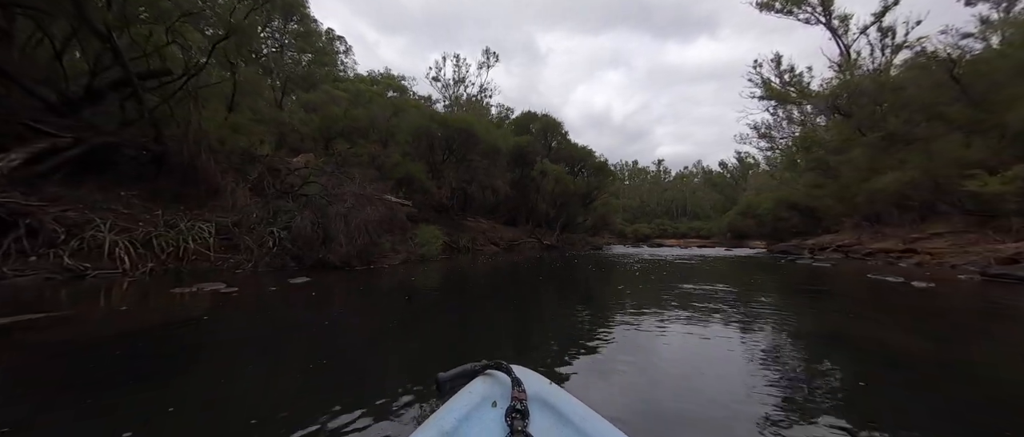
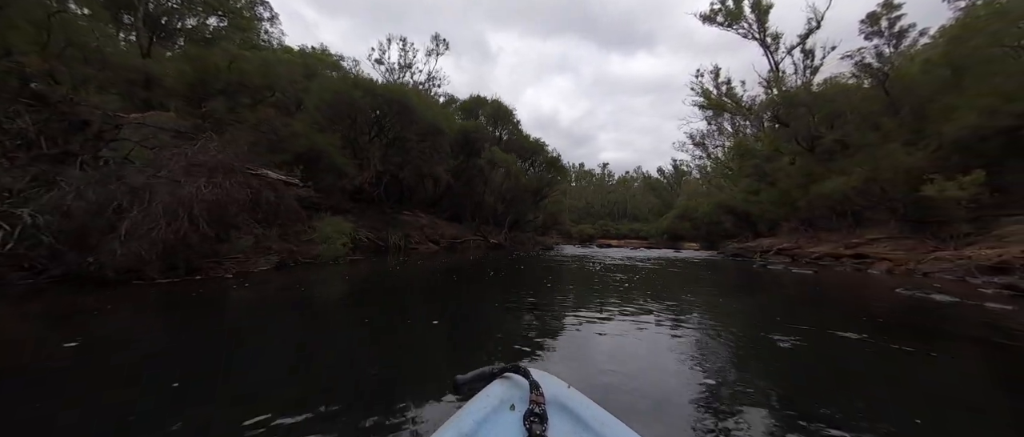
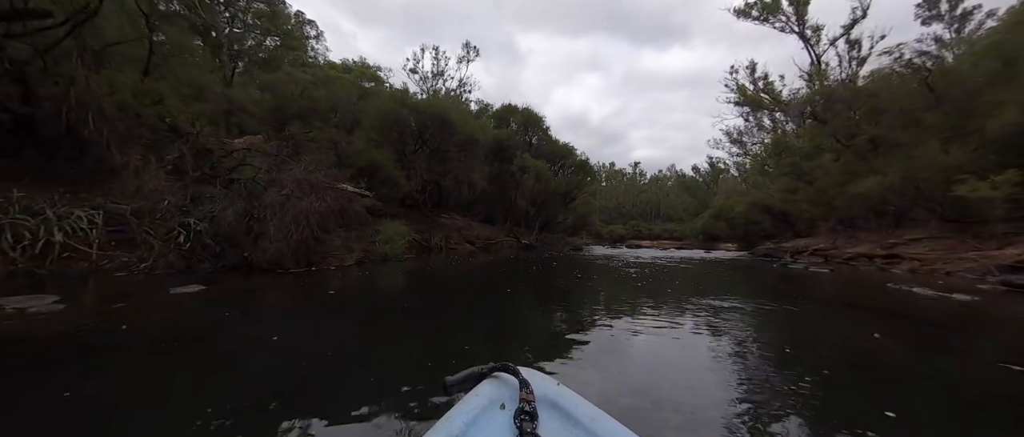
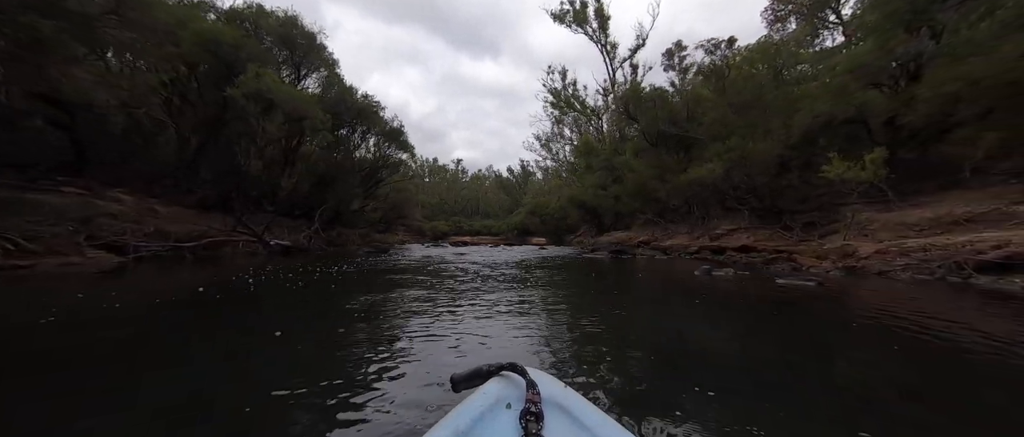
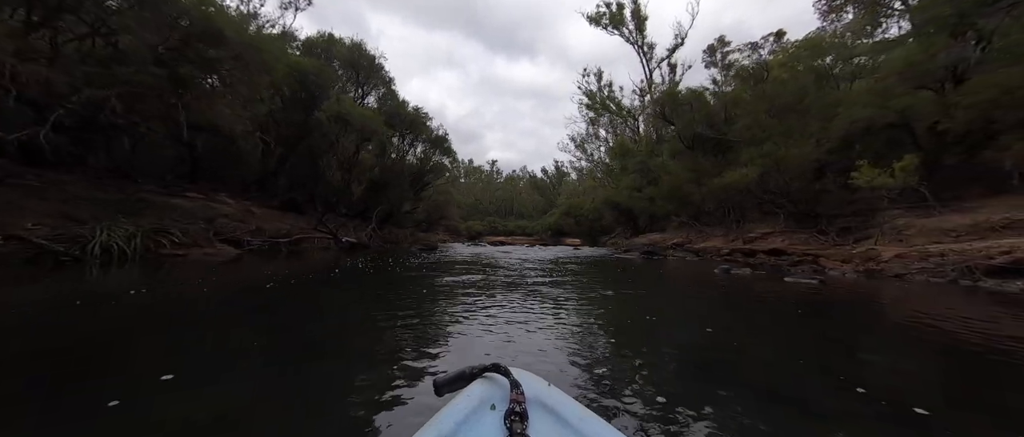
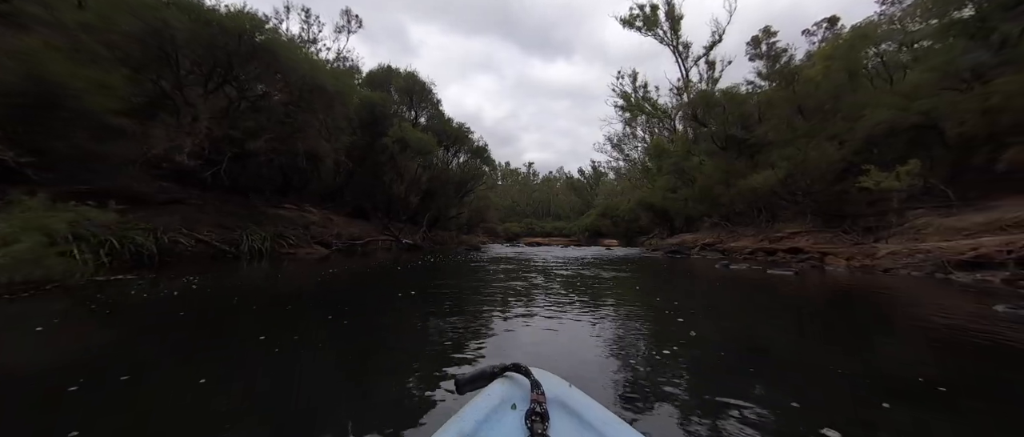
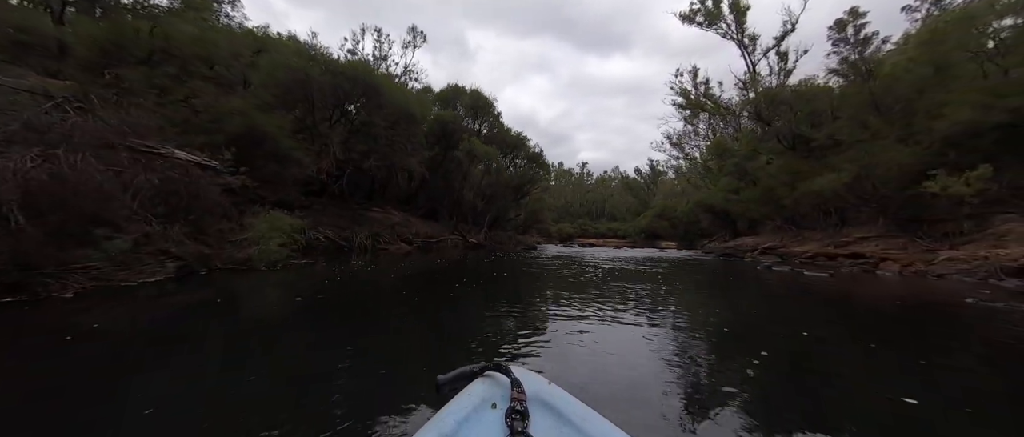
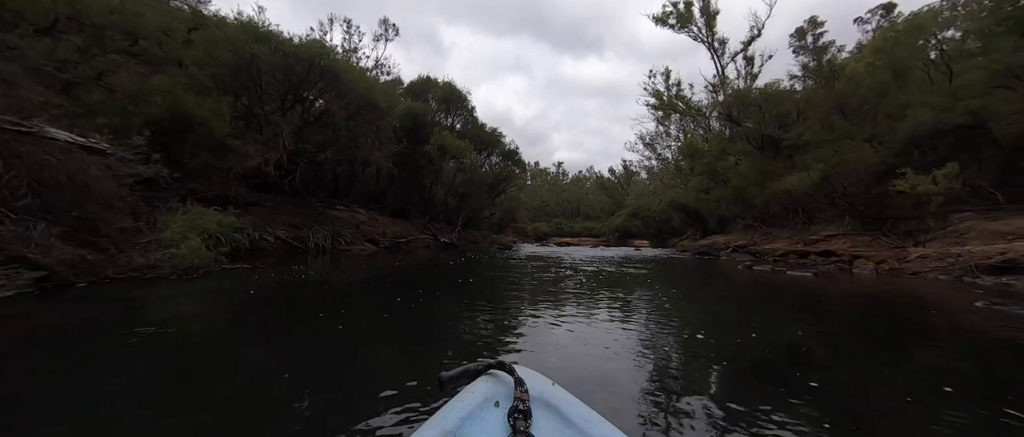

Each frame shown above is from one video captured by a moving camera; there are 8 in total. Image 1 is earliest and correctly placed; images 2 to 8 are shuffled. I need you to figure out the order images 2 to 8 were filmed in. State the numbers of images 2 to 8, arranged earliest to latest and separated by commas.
3, 2, 7, 8, 6, 5, 4
